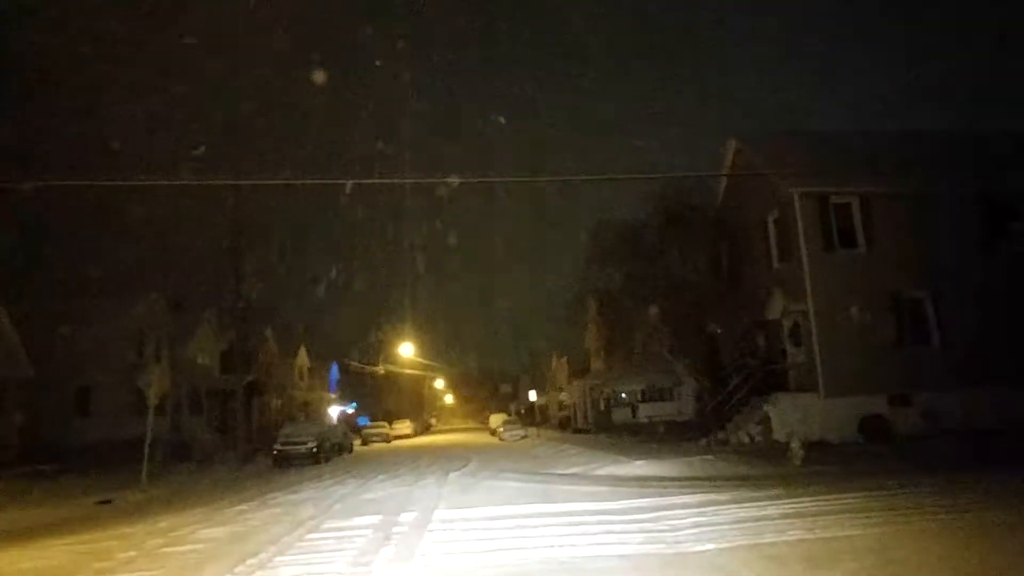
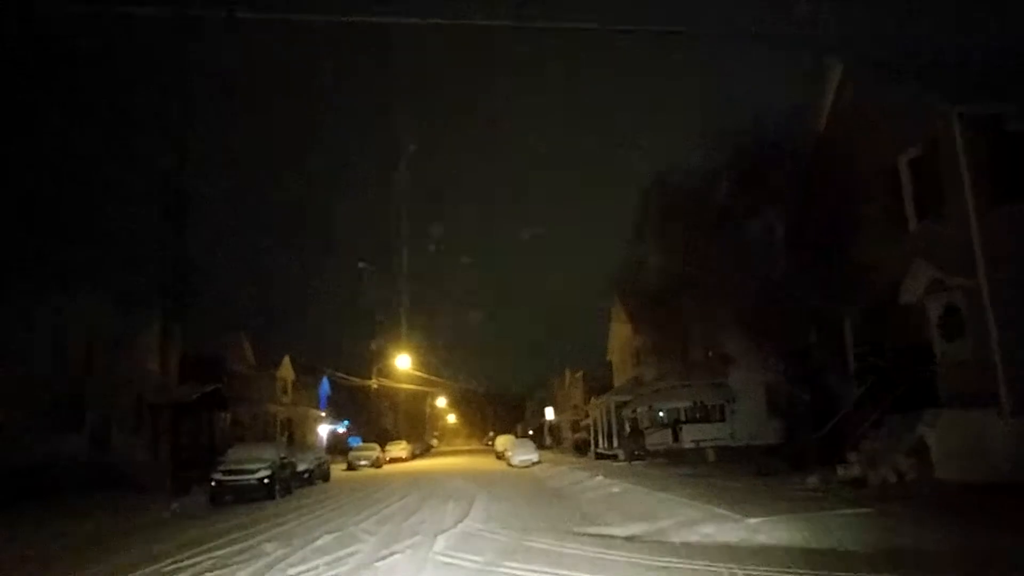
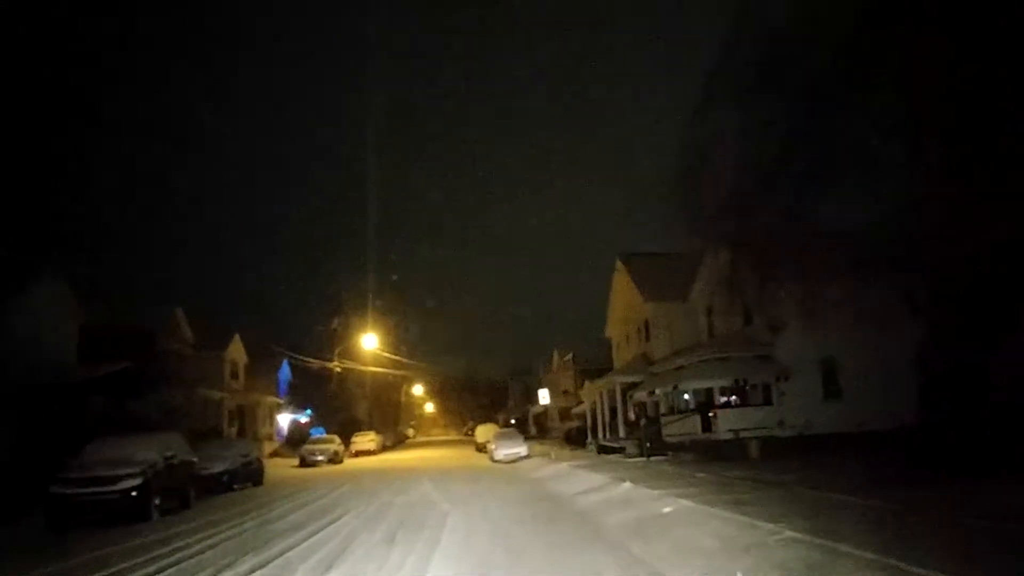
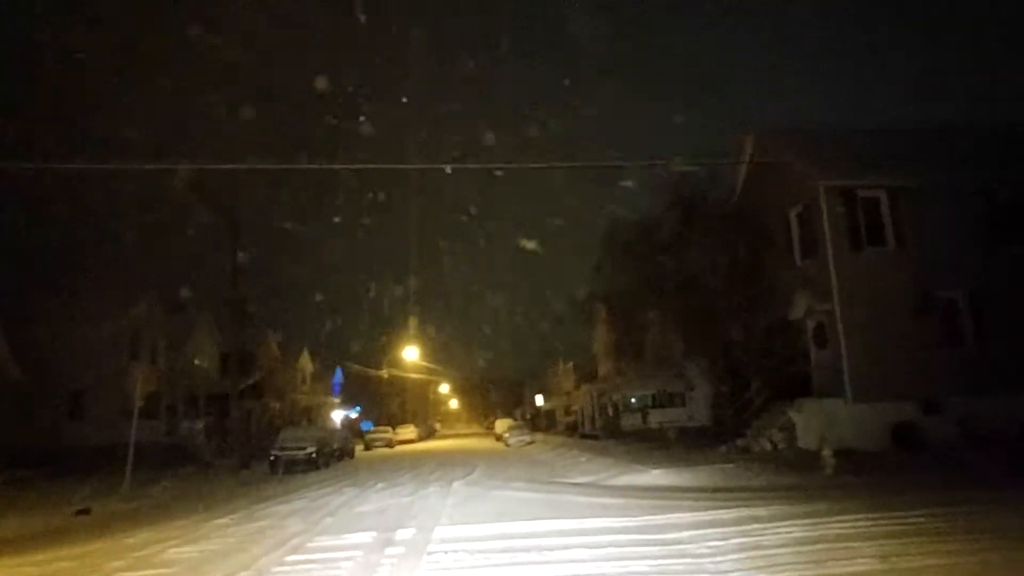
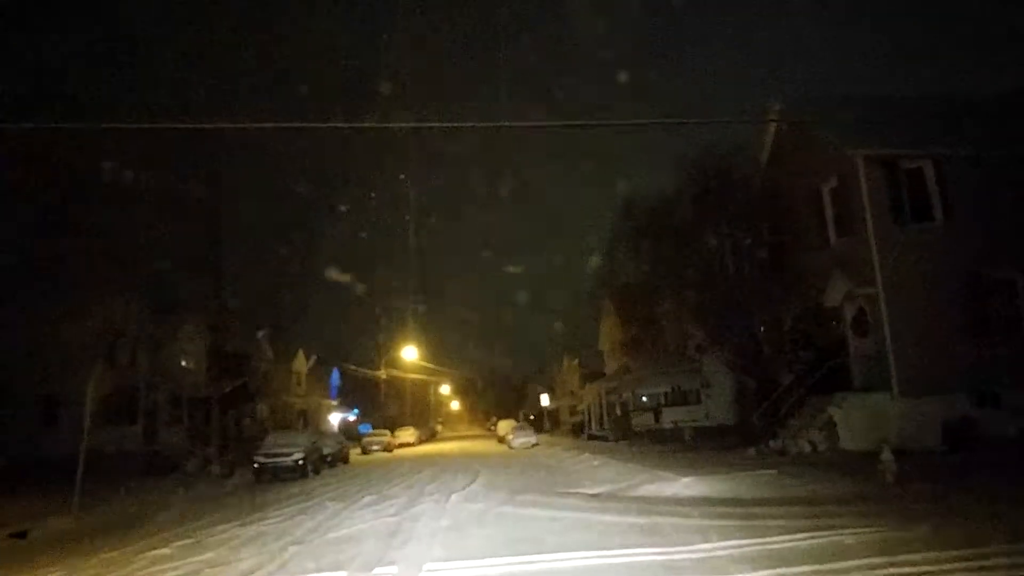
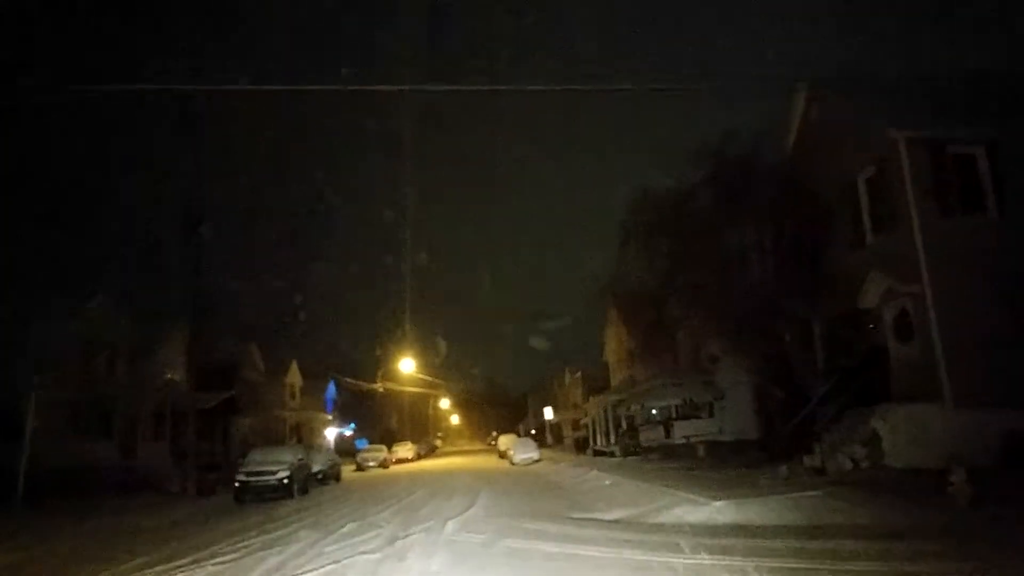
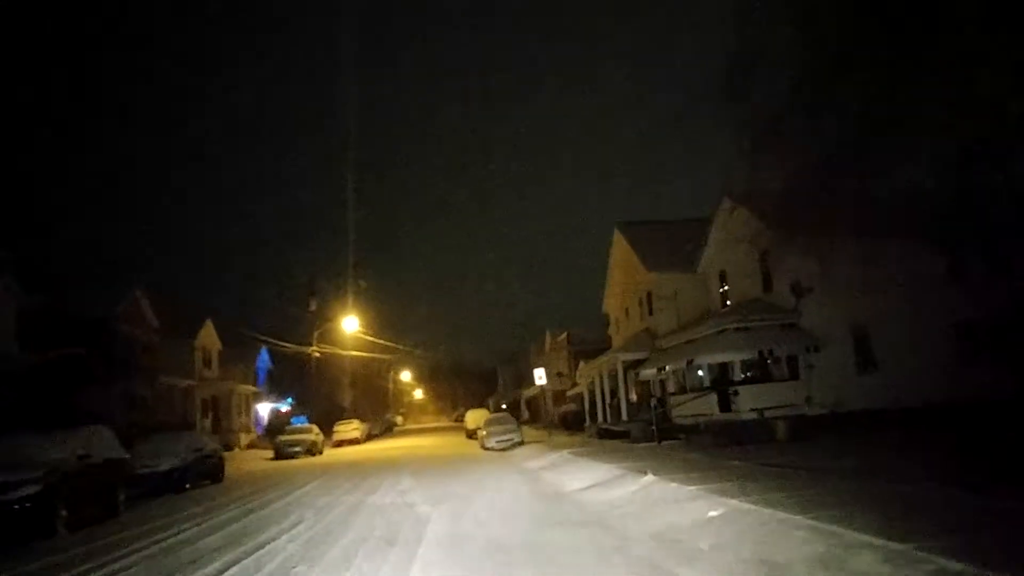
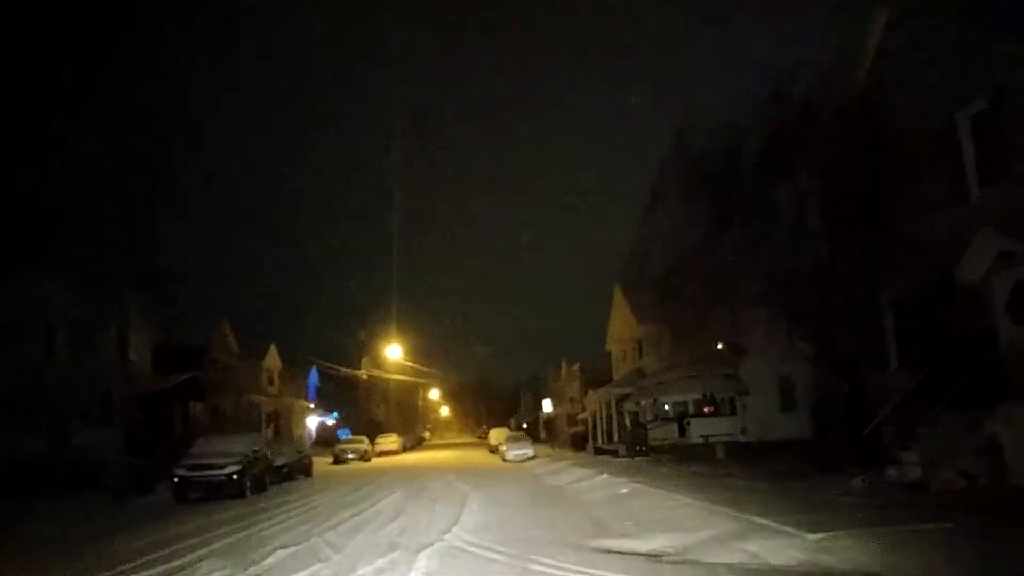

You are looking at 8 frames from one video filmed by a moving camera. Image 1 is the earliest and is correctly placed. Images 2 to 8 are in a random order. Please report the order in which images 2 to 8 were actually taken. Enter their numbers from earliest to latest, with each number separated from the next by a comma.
4, 5, 6, 2, 8, 3, 7
